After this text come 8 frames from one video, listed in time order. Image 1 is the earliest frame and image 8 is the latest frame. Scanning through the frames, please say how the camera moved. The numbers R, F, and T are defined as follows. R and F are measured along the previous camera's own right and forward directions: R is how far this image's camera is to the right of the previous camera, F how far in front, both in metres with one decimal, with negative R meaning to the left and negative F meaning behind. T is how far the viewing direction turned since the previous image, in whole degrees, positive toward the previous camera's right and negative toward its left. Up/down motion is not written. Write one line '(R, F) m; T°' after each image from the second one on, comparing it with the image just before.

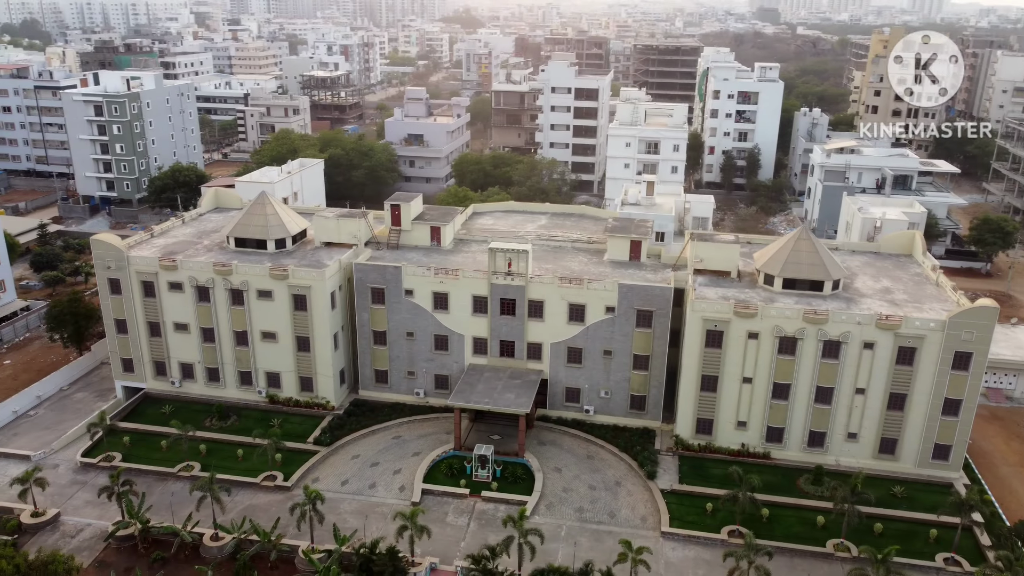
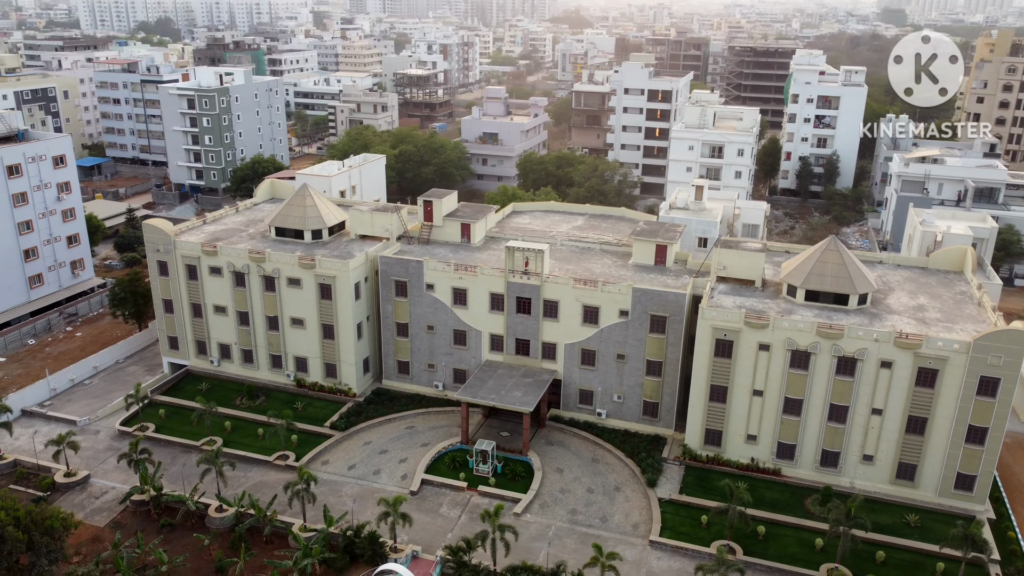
(+5.0, 0.0) m; -7°
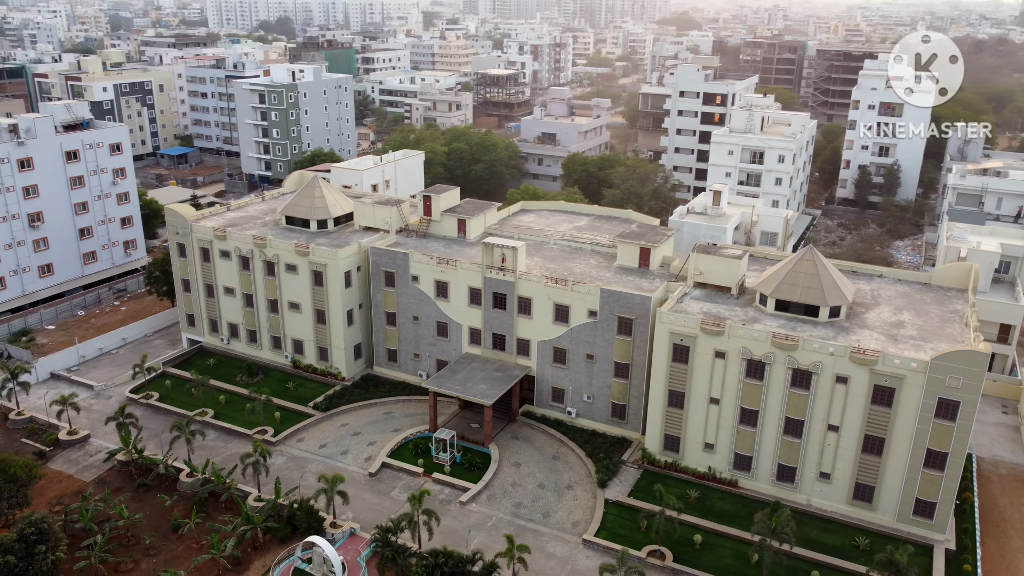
(+7.4, -0.4) m; -8°
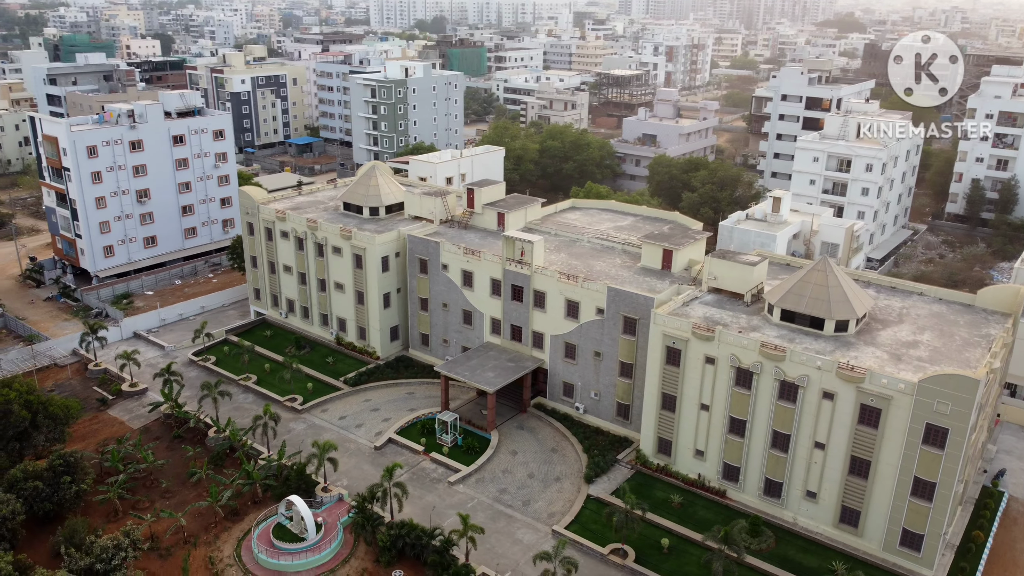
(+7.5, -0.4) m; -10°
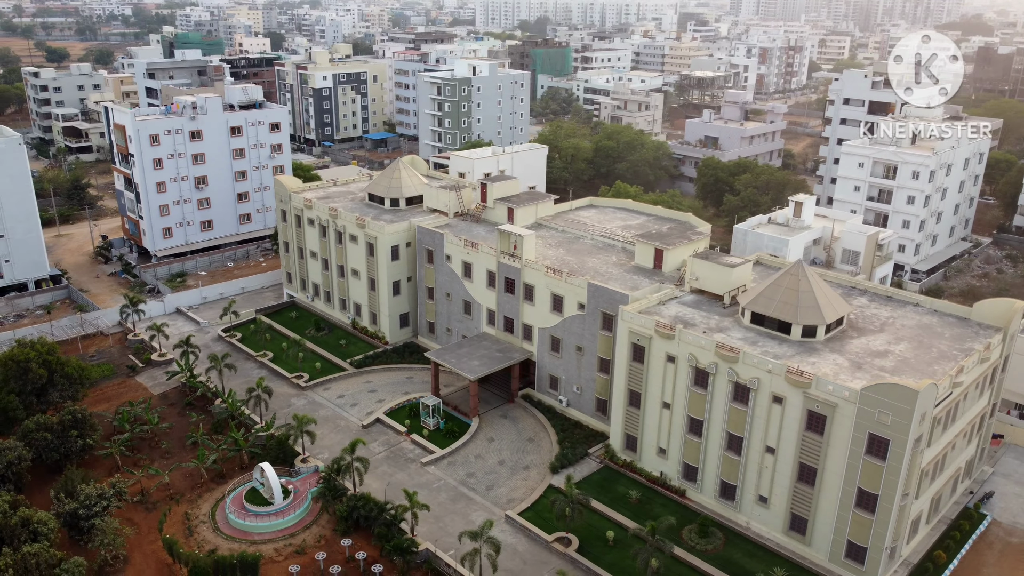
(+6.7, -0.8) m; -7°
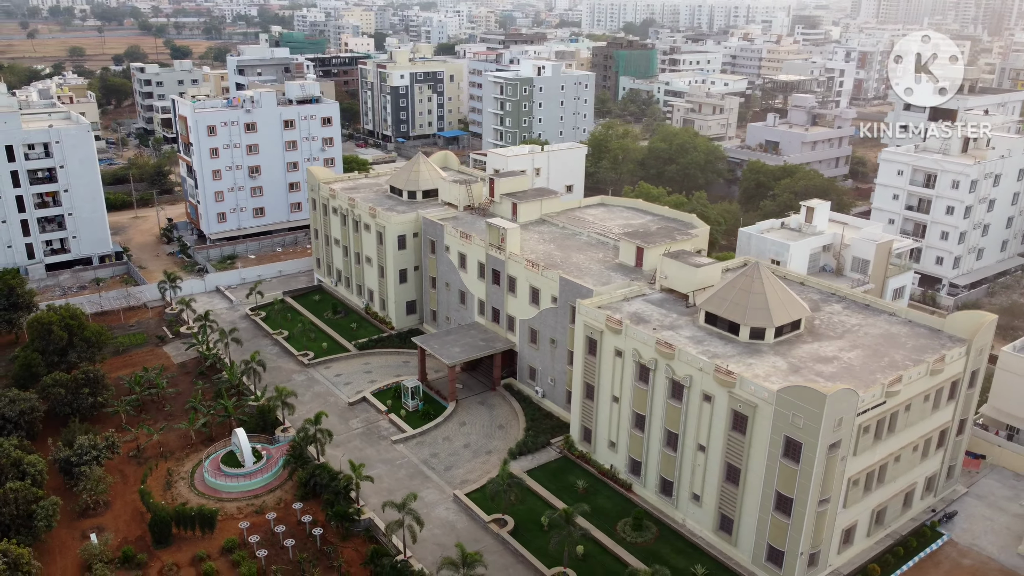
(+7.4, -1.0) m; -8°
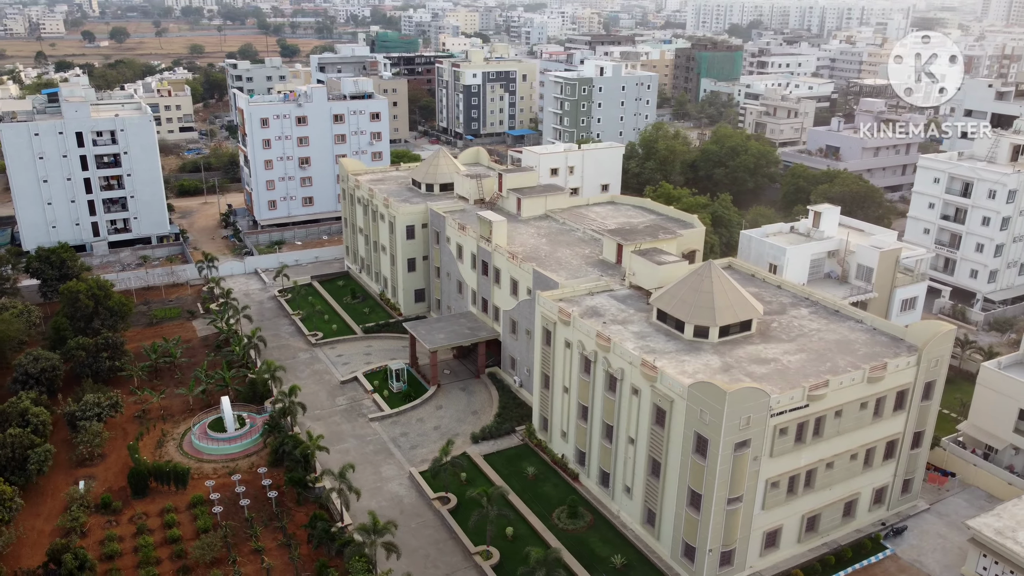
(+7.4, -0.9) m; -7°
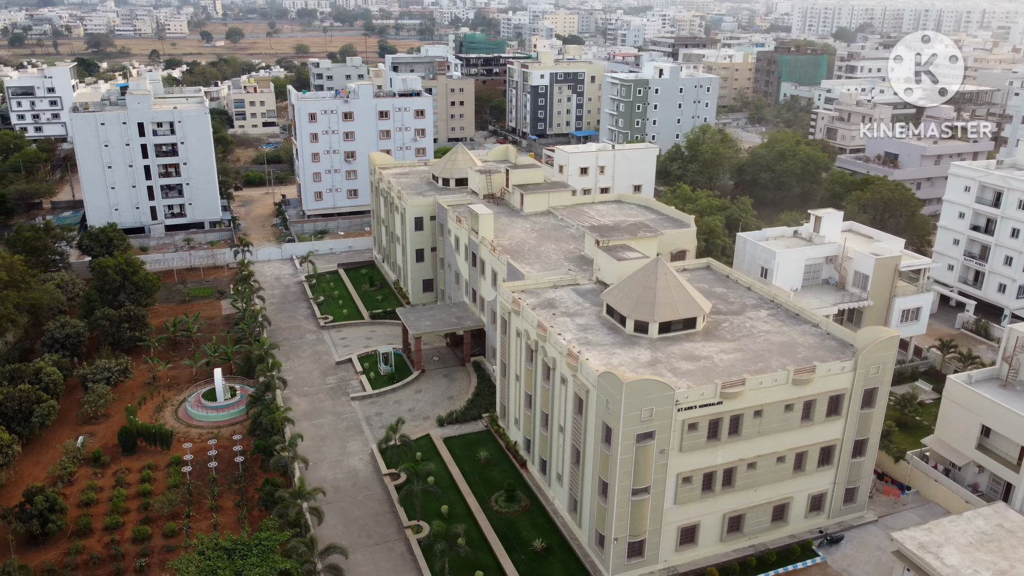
(+7.5, -0.8) m; -7°
